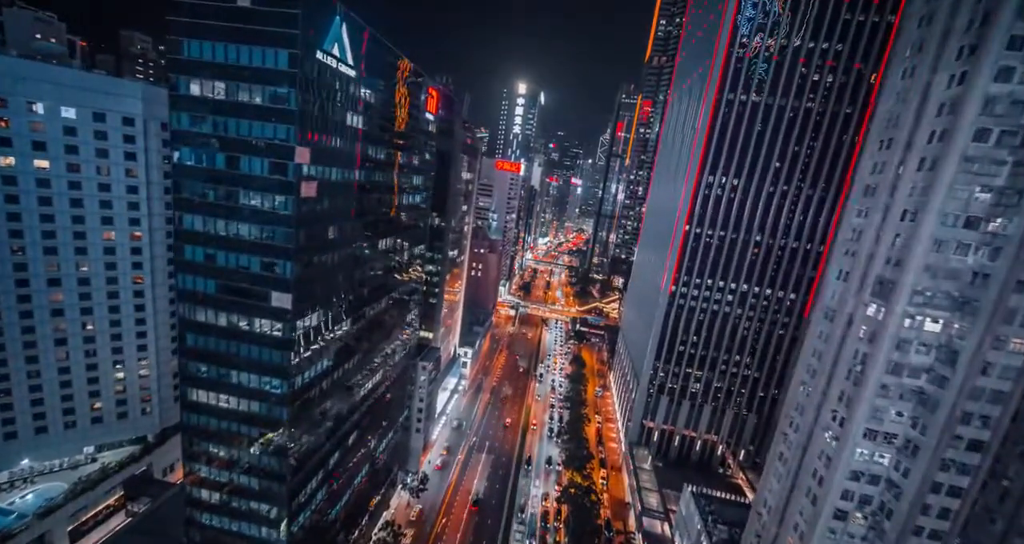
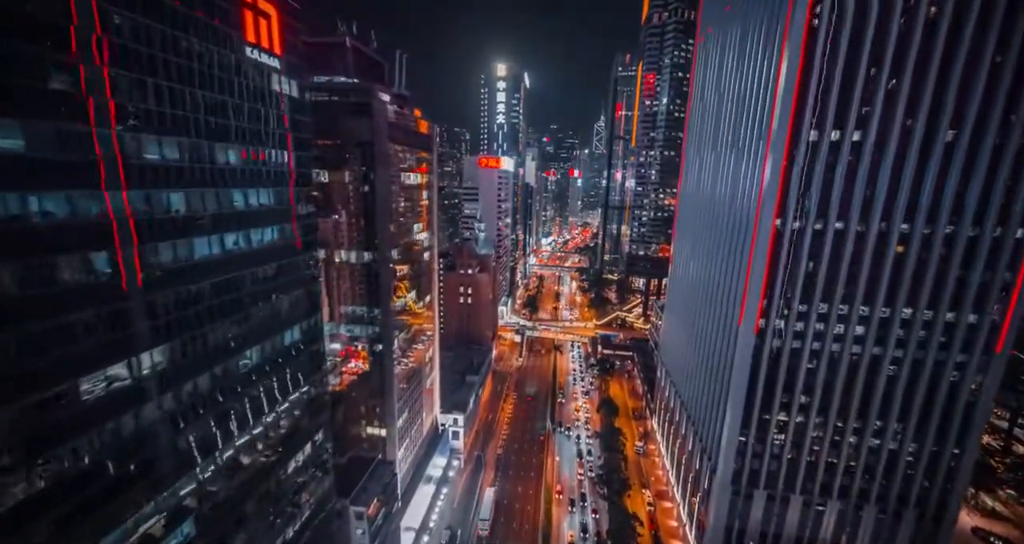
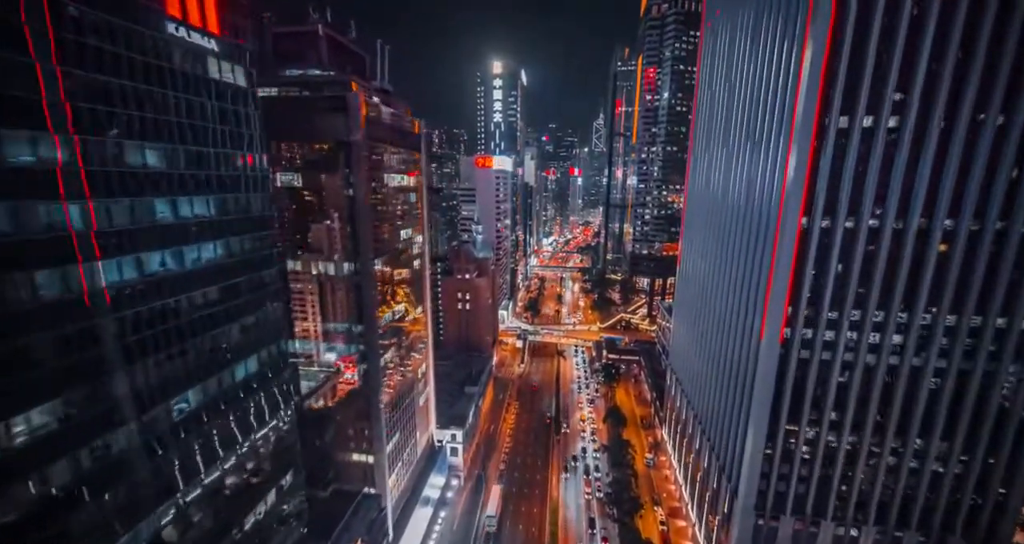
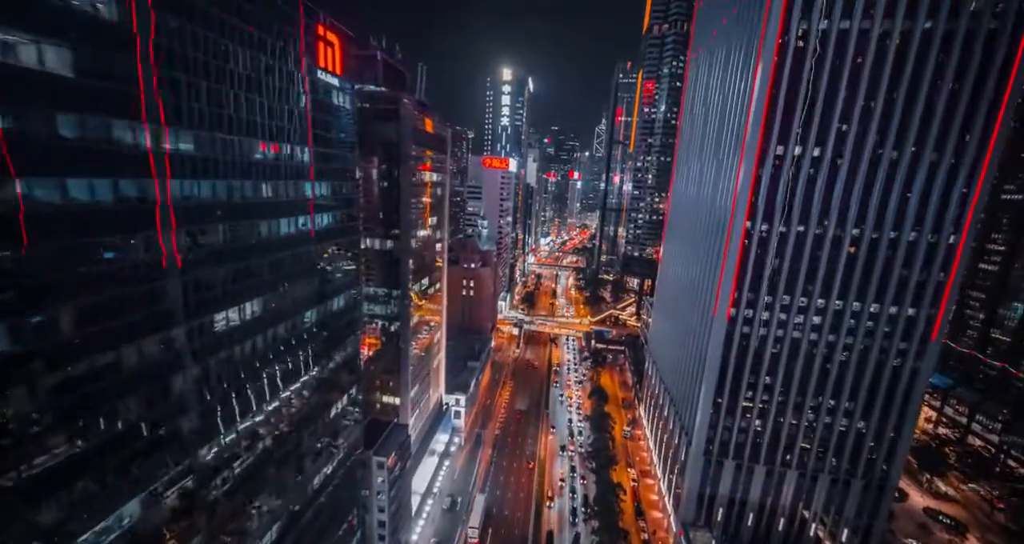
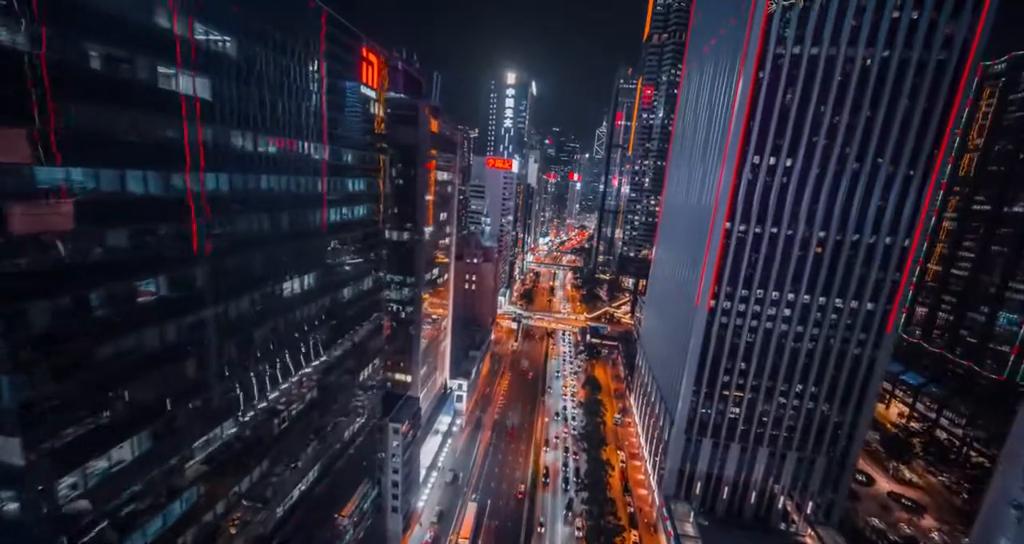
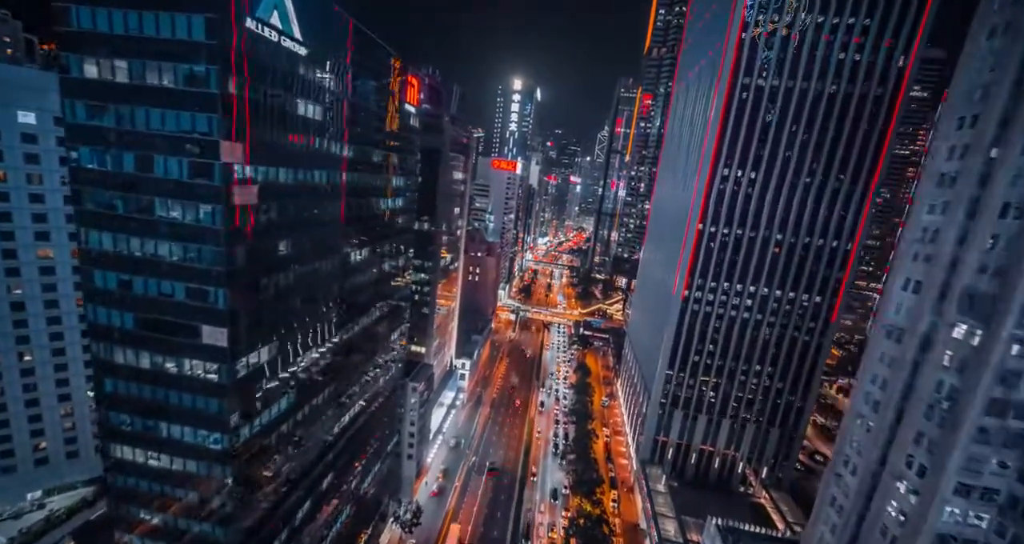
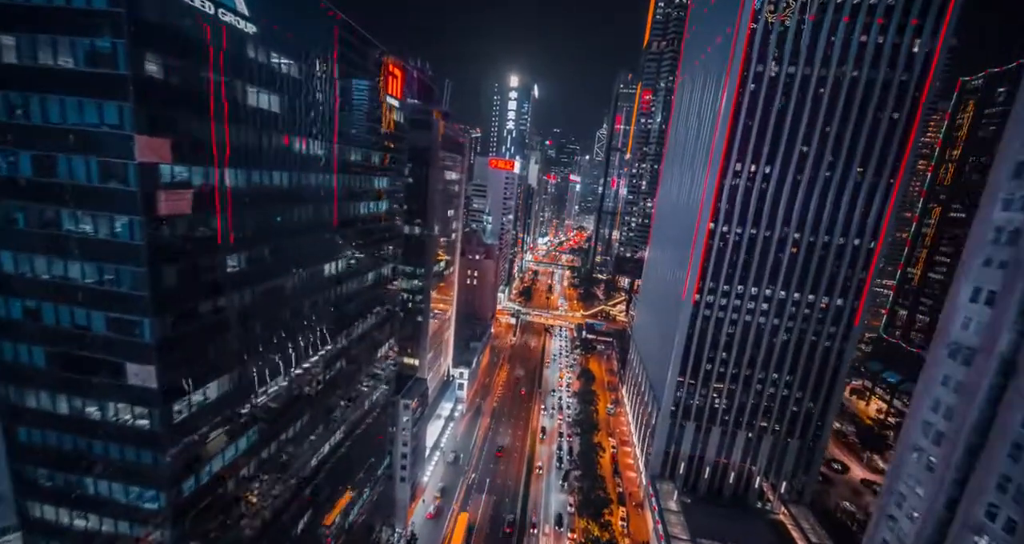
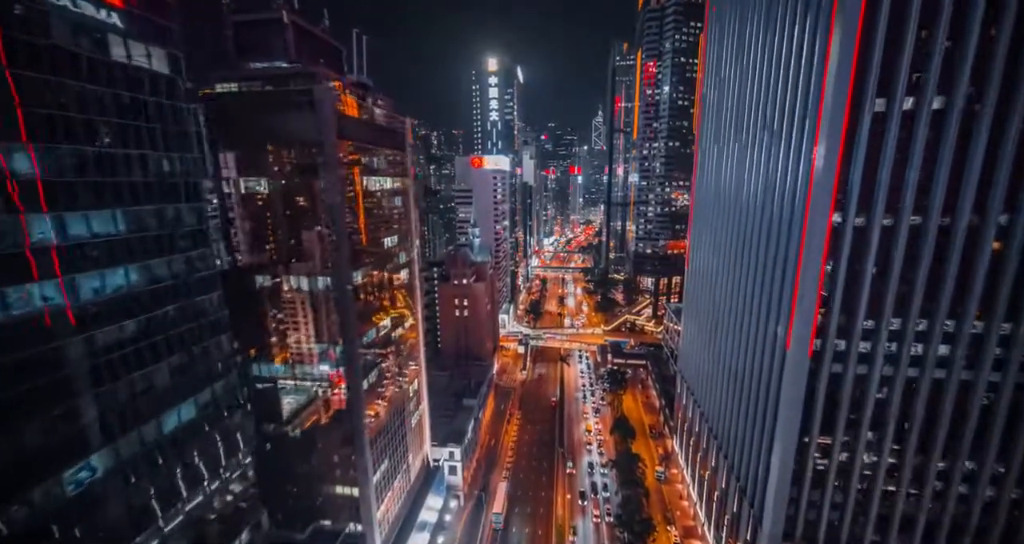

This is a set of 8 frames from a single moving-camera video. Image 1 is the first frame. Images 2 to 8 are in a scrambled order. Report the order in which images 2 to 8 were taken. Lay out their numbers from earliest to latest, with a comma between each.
6, 7, 5, 4, 2, 3, 8
